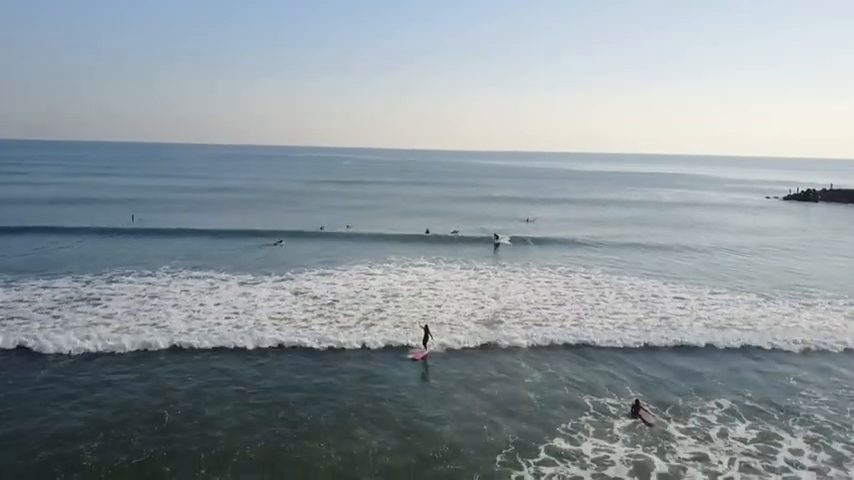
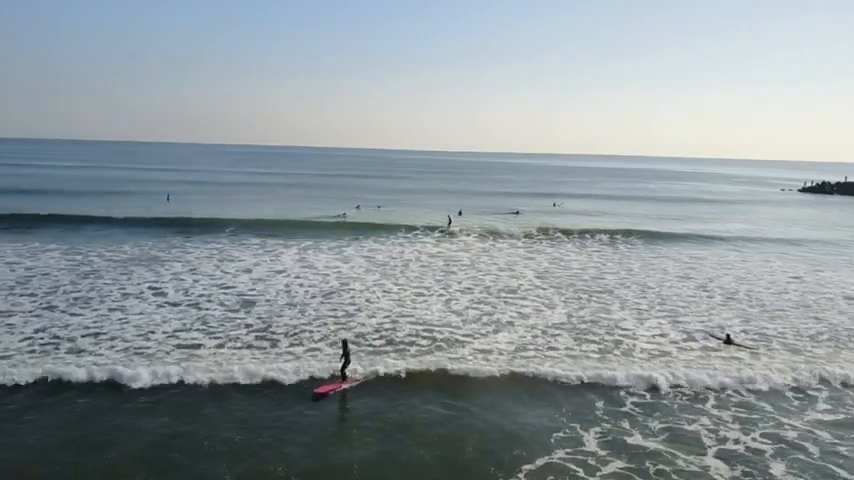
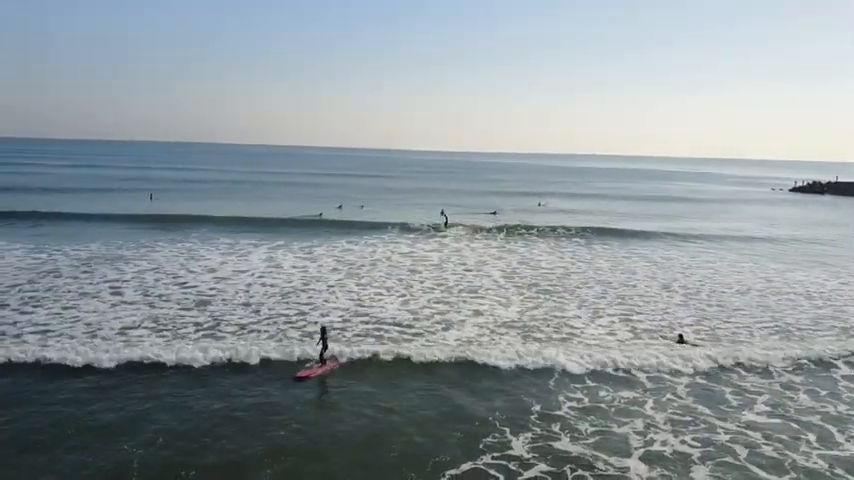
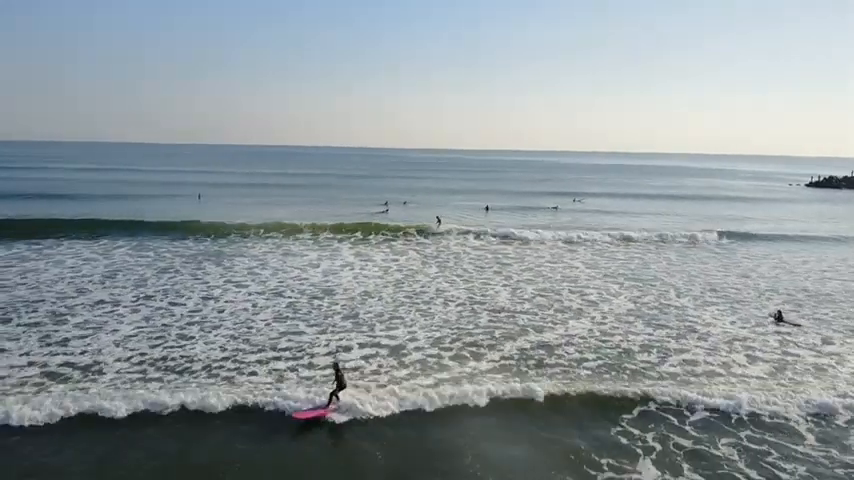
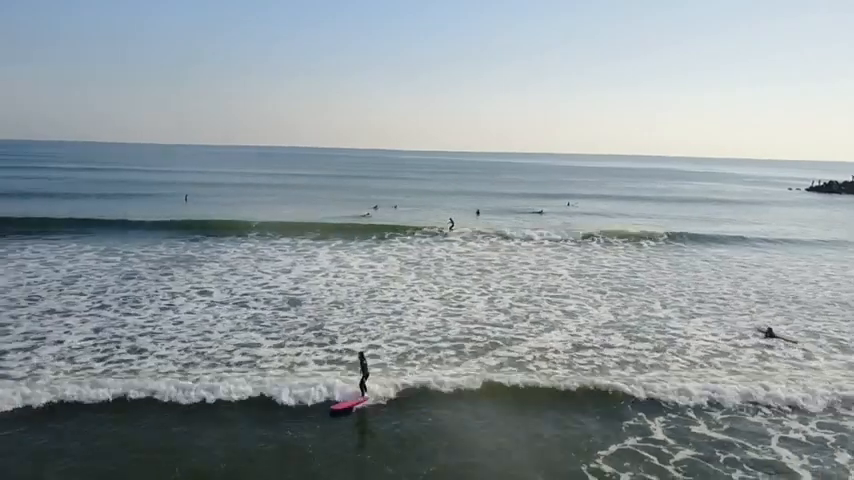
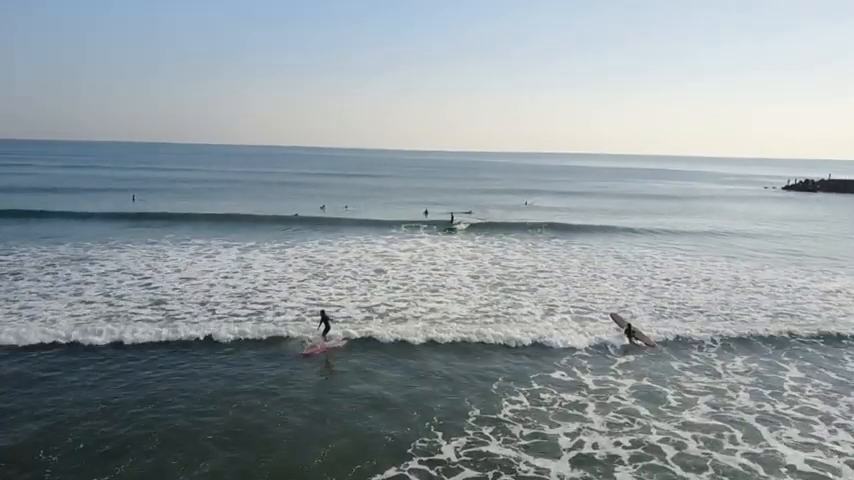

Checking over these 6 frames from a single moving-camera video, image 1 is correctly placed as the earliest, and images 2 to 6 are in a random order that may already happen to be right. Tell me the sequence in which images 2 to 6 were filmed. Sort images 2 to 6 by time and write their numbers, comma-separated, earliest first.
6, 3, 2, 5, 4
